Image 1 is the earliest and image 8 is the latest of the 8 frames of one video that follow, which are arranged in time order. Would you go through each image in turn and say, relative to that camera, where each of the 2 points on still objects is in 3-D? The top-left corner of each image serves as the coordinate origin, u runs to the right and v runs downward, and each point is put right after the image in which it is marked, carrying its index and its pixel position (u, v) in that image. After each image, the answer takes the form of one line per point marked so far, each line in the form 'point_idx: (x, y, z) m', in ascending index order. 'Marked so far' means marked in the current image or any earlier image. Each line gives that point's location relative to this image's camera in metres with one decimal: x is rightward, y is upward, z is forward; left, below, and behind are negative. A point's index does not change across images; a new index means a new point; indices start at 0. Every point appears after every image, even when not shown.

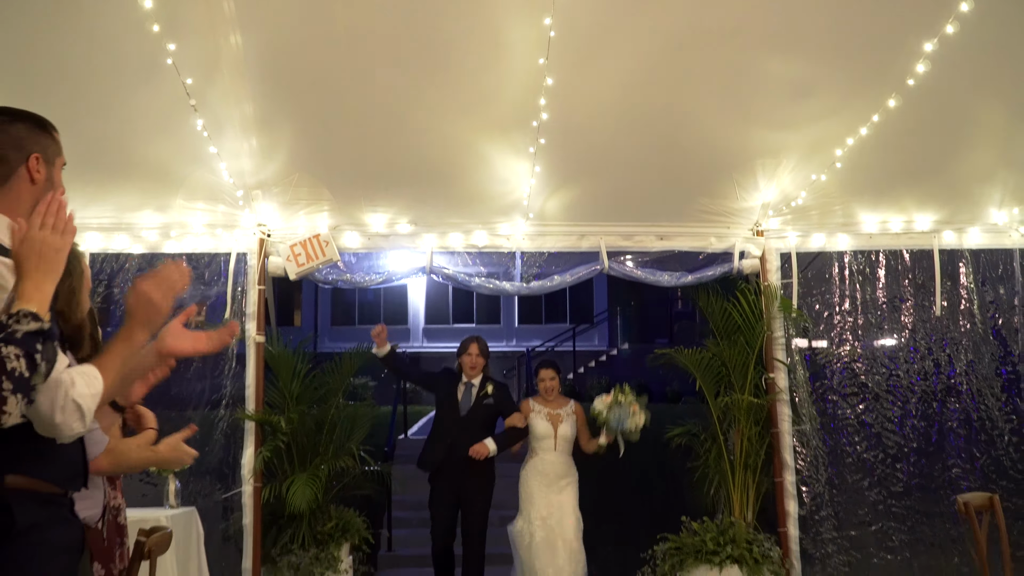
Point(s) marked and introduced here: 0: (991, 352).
0: (+2.0, -0.3, +4.9) m
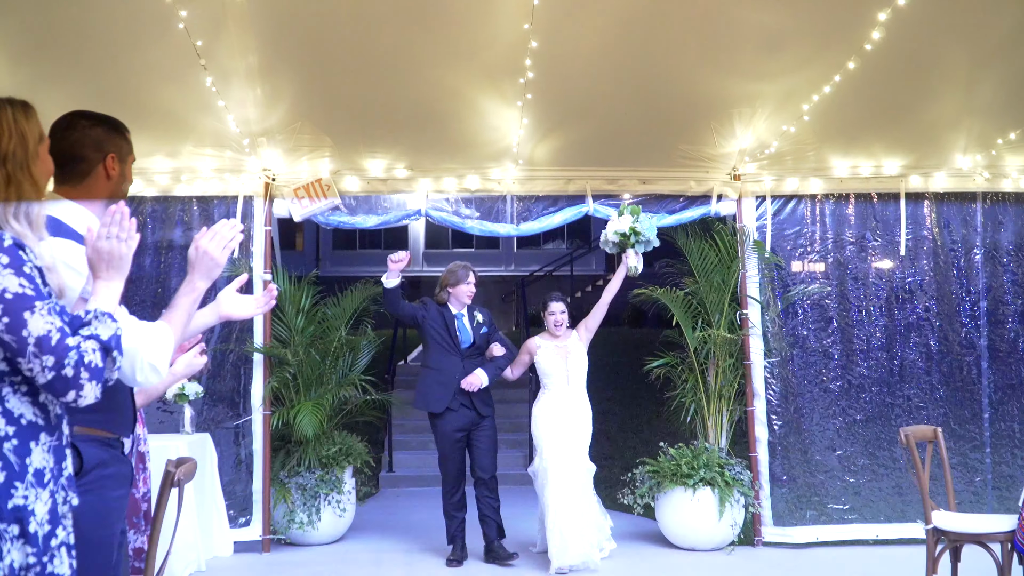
0: (+2.0, 0.0, +5.2) m
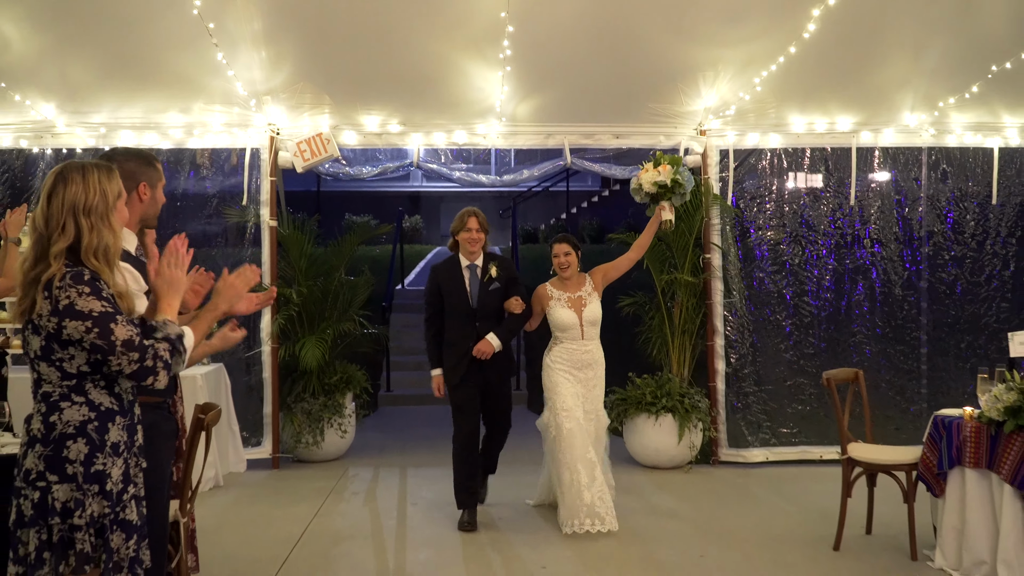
0: (+1.9, +0.3, +5.7) m
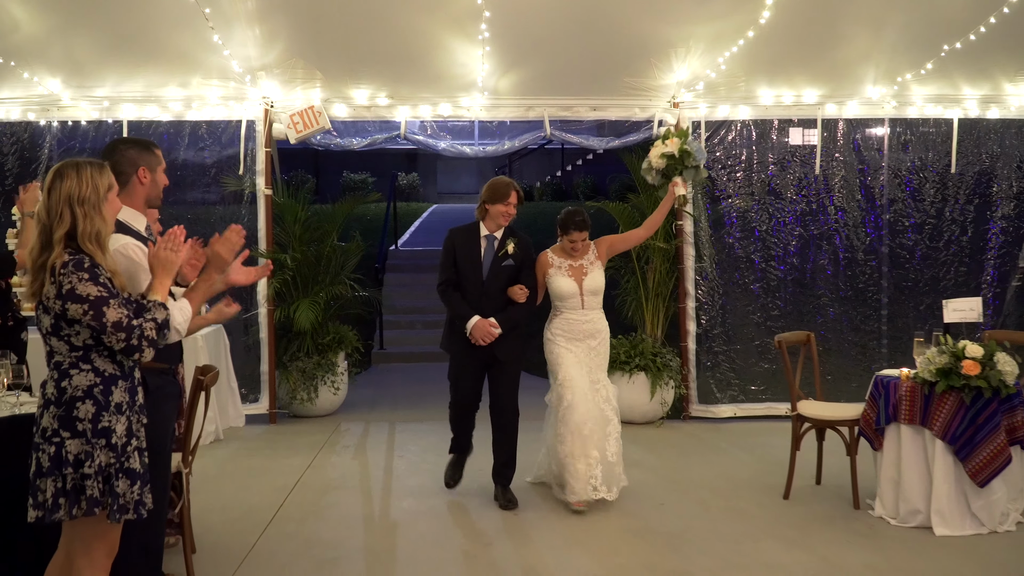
0: (+1.8, +0.4, +6.0) m
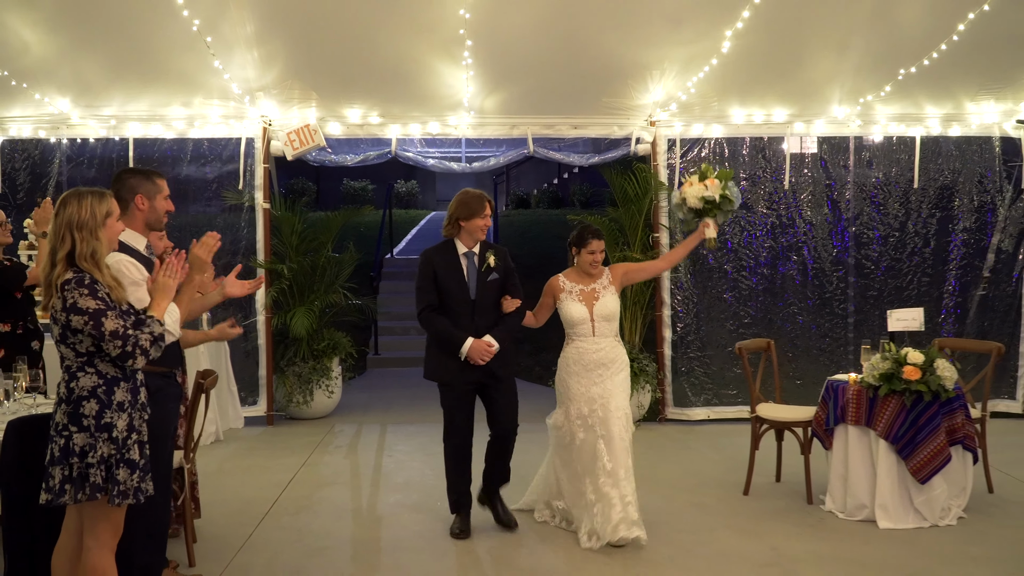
0: (+1.7, +0.4, +6.4) m
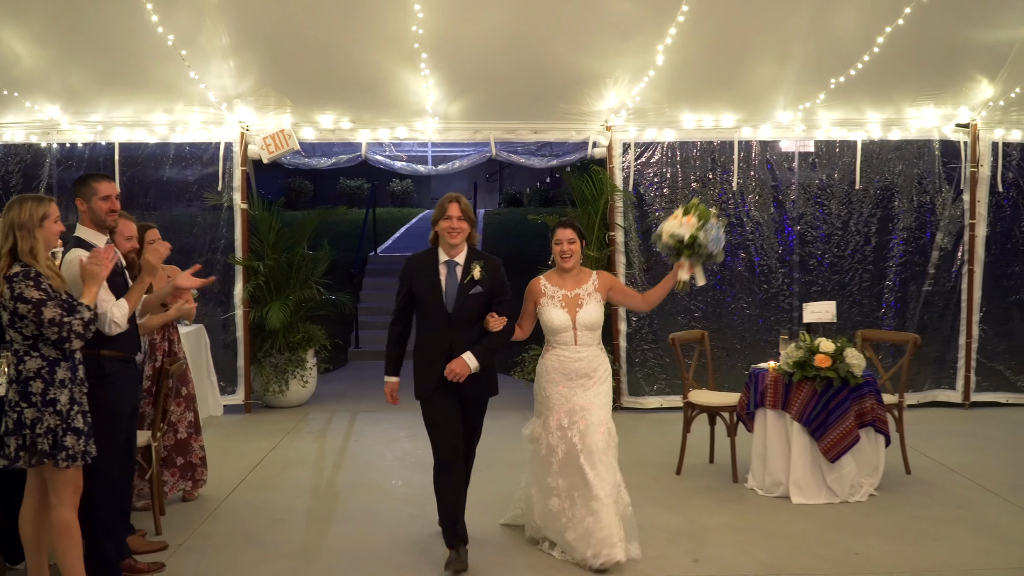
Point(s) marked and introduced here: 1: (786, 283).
0: (+1.5, +0.4, +6.7) m
1: (+1.6, 0.0, +6.7) m
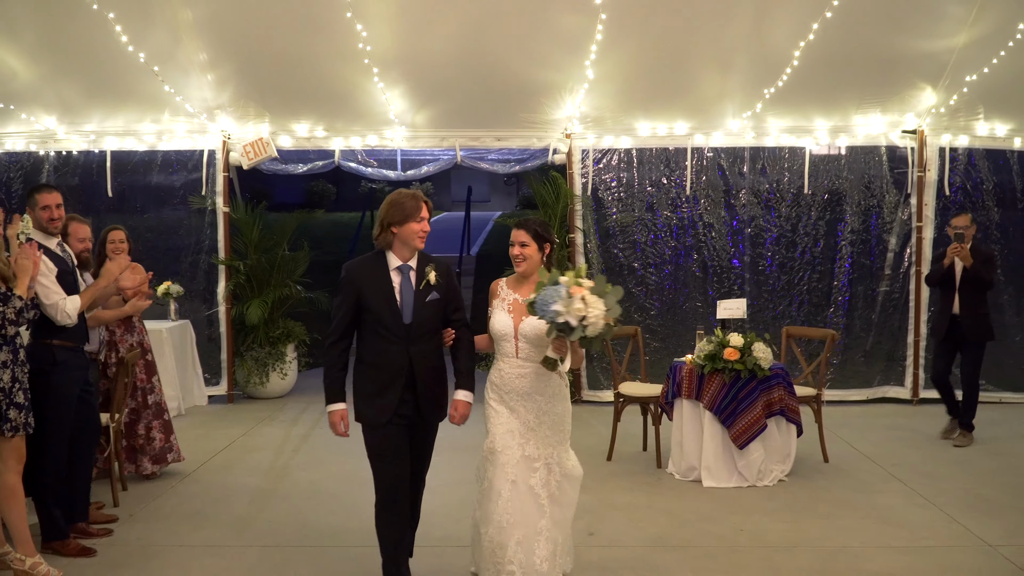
0: (+1.3, +0.4, +7.1) m
1: (+1.4, 0.0, +7.1) m
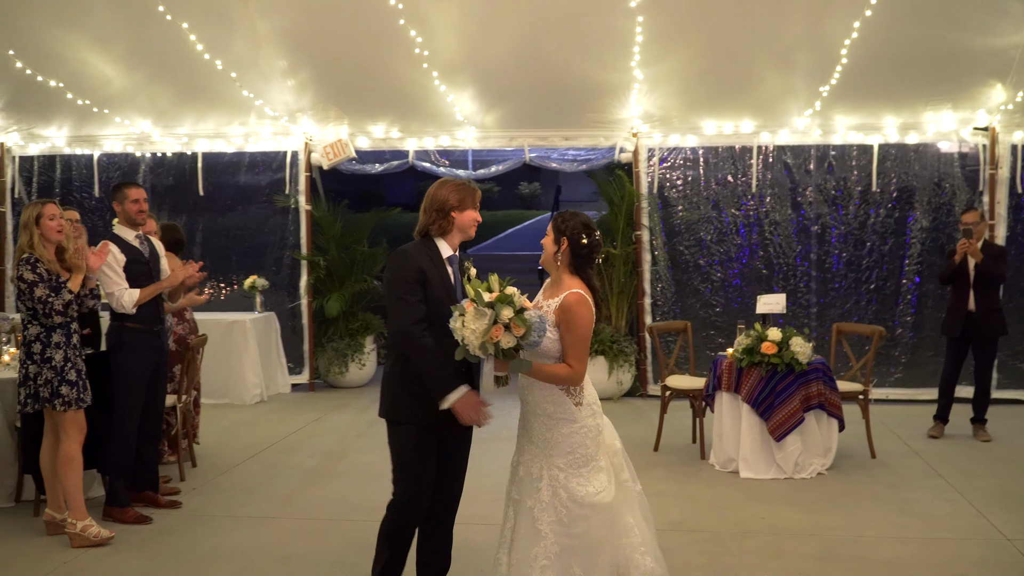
0: (+1.7, +0.4, +7.1) m
1: (+1.8, 0.0, +7.1) m
